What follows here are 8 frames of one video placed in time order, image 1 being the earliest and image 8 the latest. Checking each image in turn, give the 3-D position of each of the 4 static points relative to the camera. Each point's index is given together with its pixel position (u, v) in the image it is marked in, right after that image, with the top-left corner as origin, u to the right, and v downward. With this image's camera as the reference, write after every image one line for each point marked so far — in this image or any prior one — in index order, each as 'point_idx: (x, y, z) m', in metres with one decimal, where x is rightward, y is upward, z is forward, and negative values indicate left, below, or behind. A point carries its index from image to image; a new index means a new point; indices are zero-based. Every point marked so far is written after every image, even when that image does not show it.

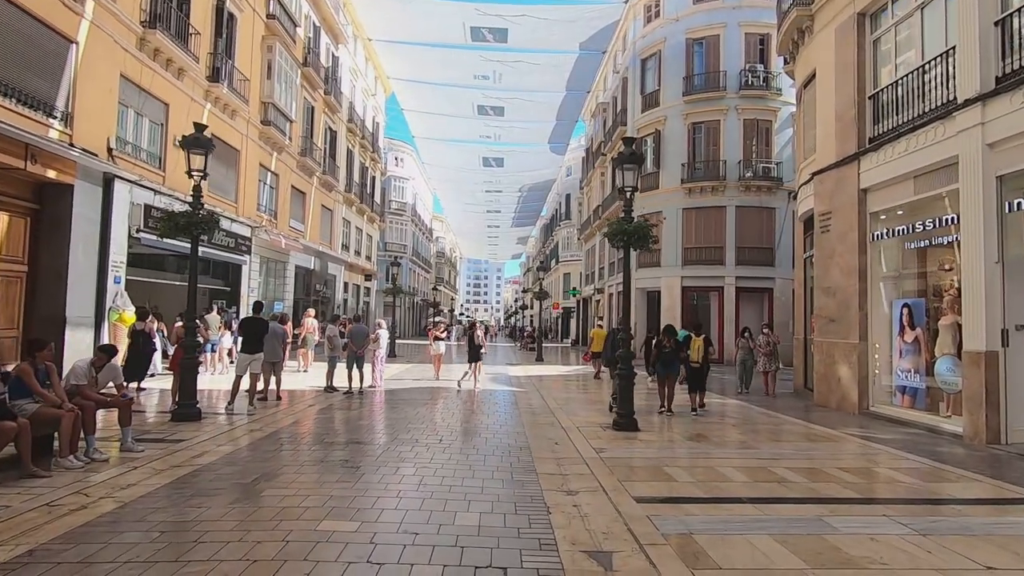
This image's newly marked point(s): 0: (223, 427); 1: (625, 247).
0: (-5.0, -2.3, +9.3) m
1: (+2.0, +0.7, +9.5) m
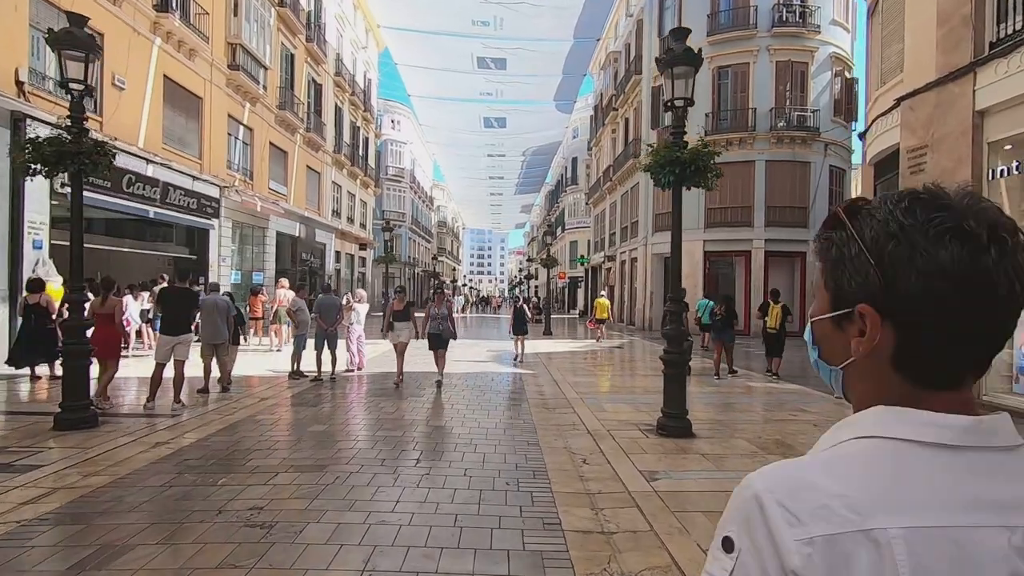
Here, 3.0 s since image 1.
0: (-4.9, -1.8, +6.8) m
1: (+2.0, +1.3, +6.8) m
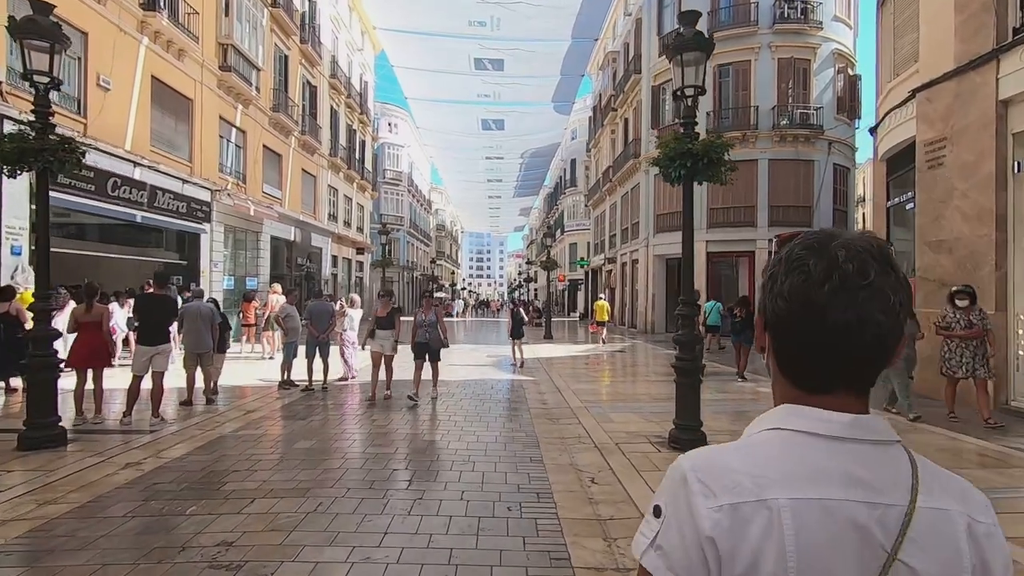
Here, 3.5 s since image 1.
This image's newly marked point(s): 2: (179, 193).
0: (-4.9, -1.9, +6.3) m
1: (+2.0, +1.3, +6.3) m
2: (-10.5, +3.0, +17.1) m
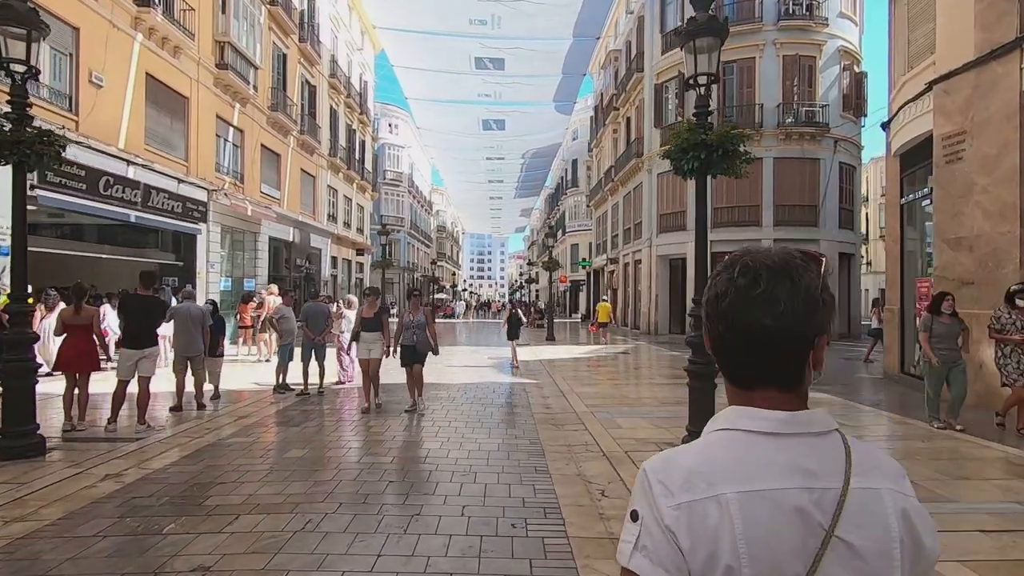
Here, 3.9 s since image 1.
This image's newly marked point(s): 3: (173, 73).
0: (-4.8, -1.9, +6.0) m
1: (+2.1, +1.3, +6.0) m
2: (-10.4, +3.0, +16.8) m
3: (-10.7, +6.8, +17.1) m
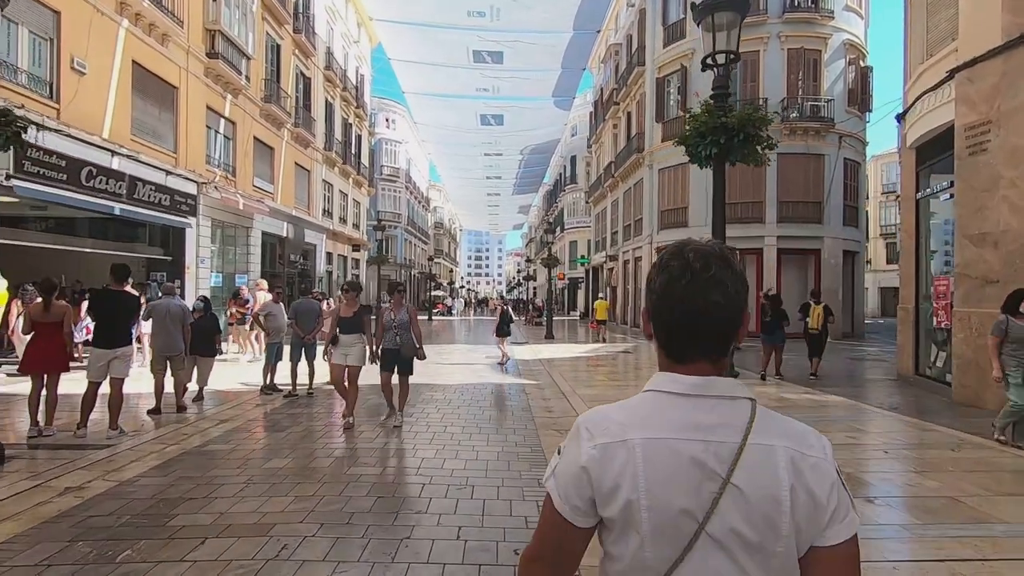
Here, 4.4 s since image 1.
0: (-4.8, -1.9, +5.5) m
1: (+2.1, +1.3, +5.5) m
2: (-10.4, +3.1, +16.2) m
3: (-10.7, +6.9, +16.5) m
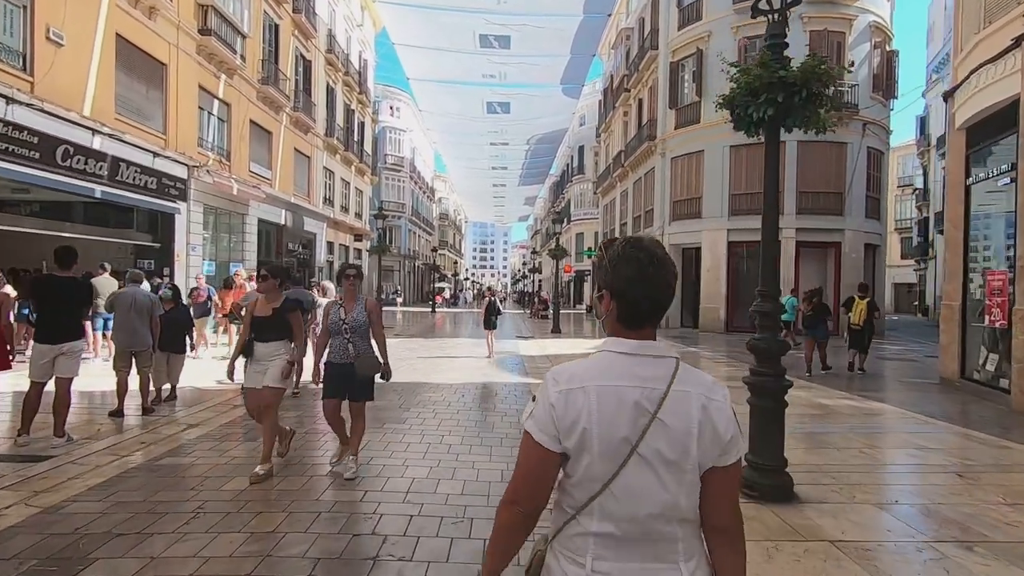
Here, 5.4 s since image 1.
0: (-4.7, -1.7, +4.6) m
1: (+2.2, +1.4, +4.5) m
2: (-10.2, +3.4, +15.3) m
3: (-10.4, +7.2, +15.6) m
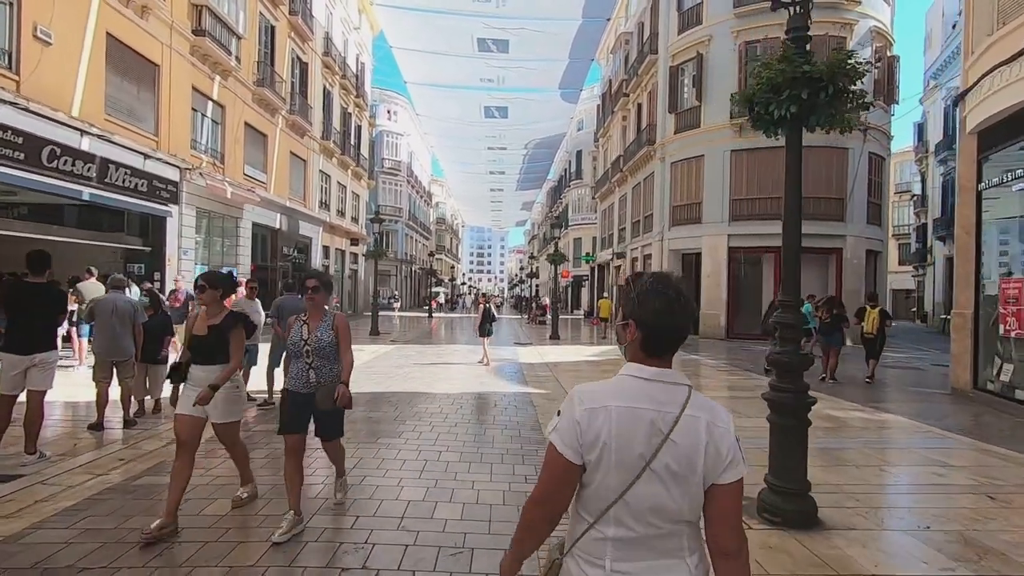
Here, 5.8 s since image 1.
0: (-4.7, -1.8, +4.3) m
1: (+2.2, +1.3, +4.2) m
2: (-10.3, +3.3, +15.0) m
3: (-10.5, +7.1, +15.3) m
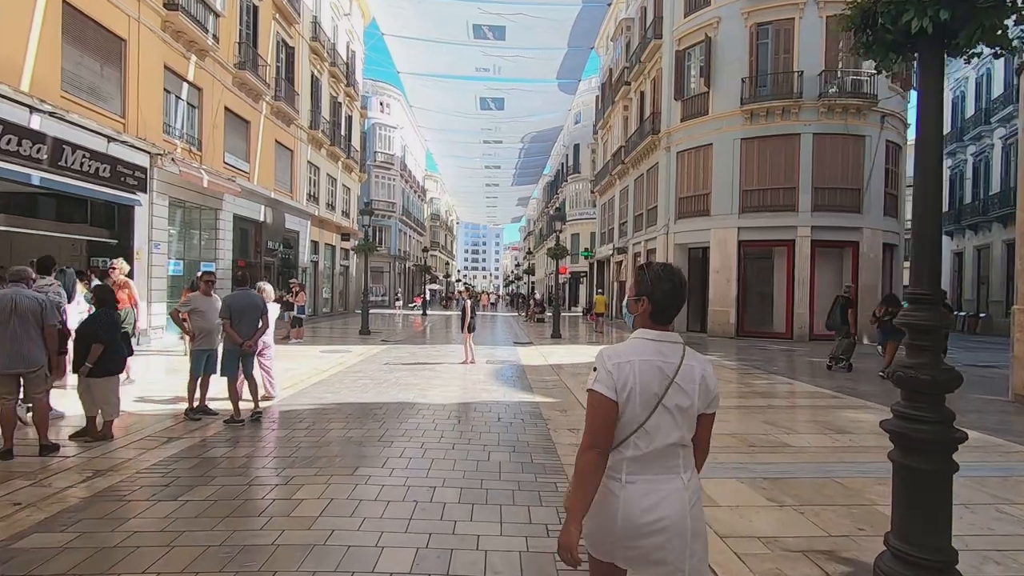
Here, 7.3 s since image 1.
0: (-4.6, -1.7, +3.0) m
1: (+2.3, +1.4, +3.0) m
2: (-10.2, +3.4, +13.6) m
3: (-10.4, +7.2, +13.9) m
